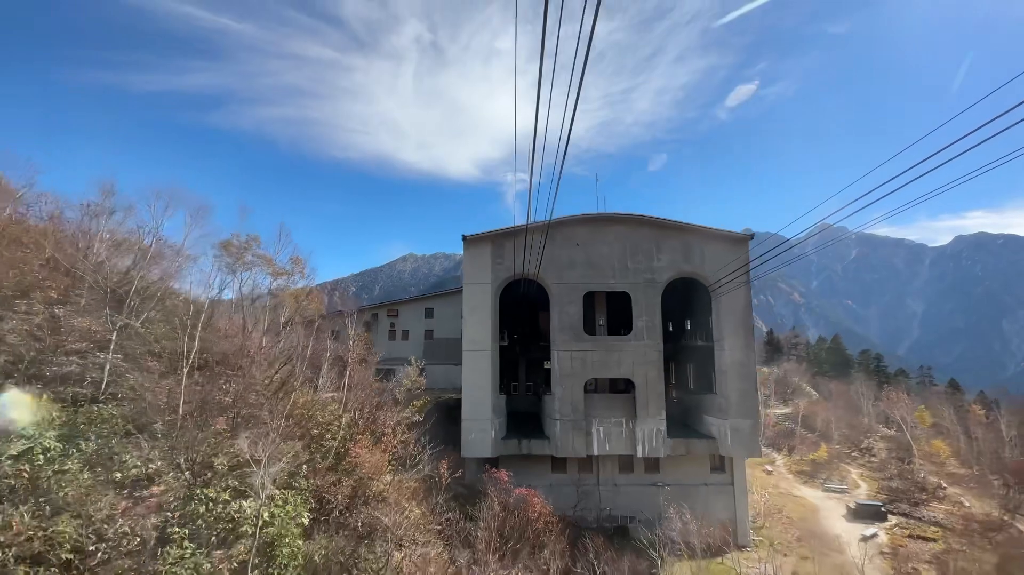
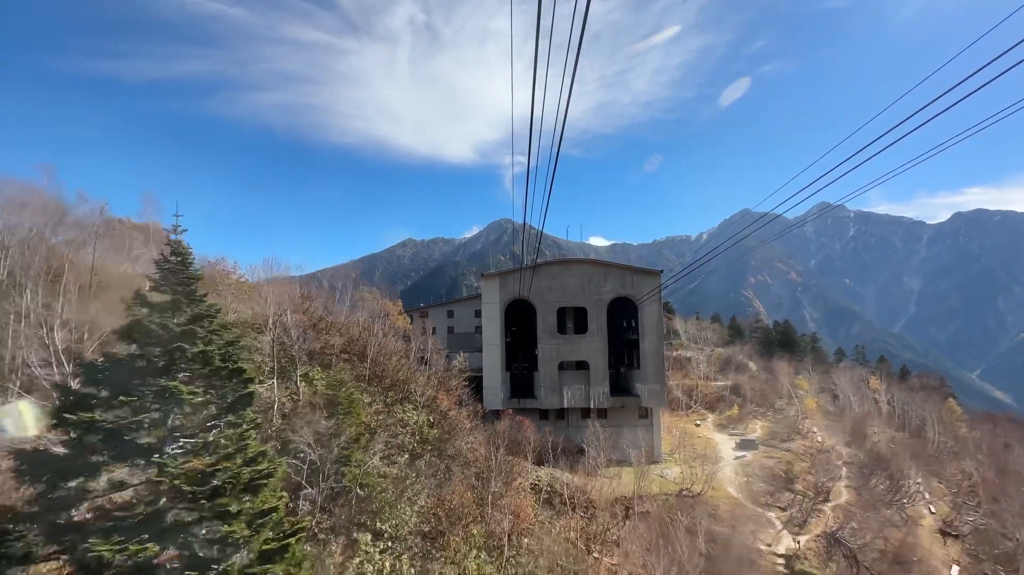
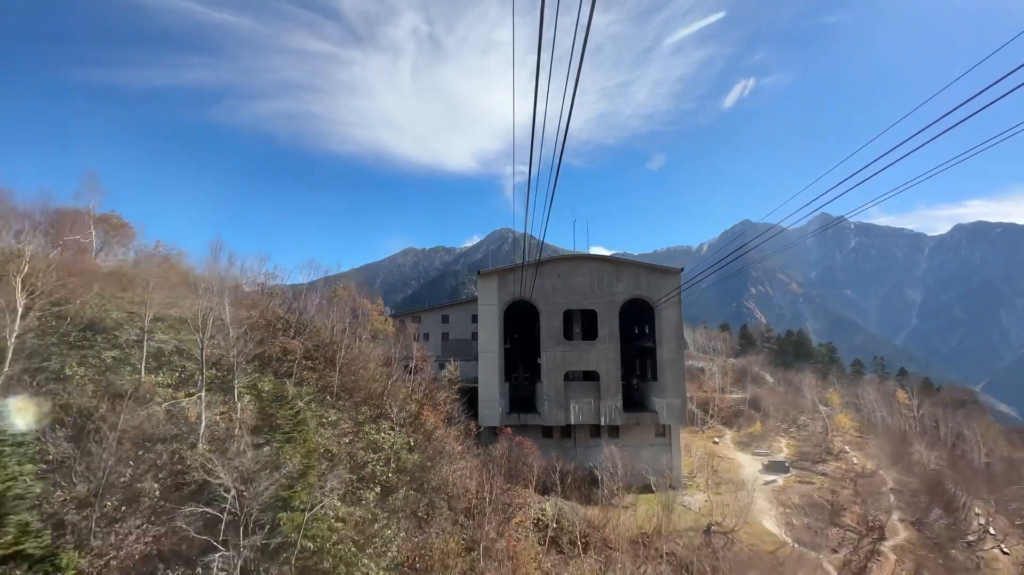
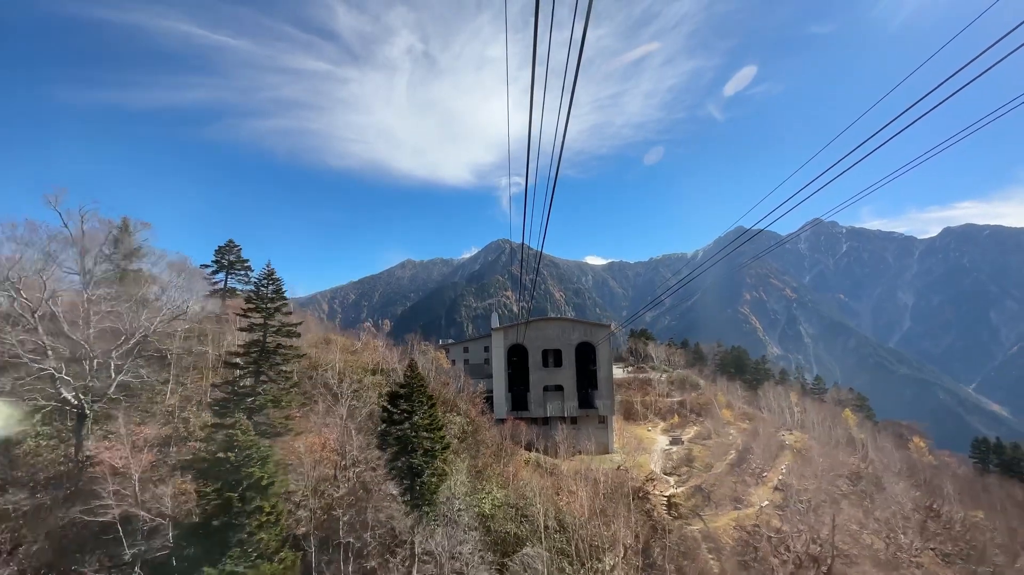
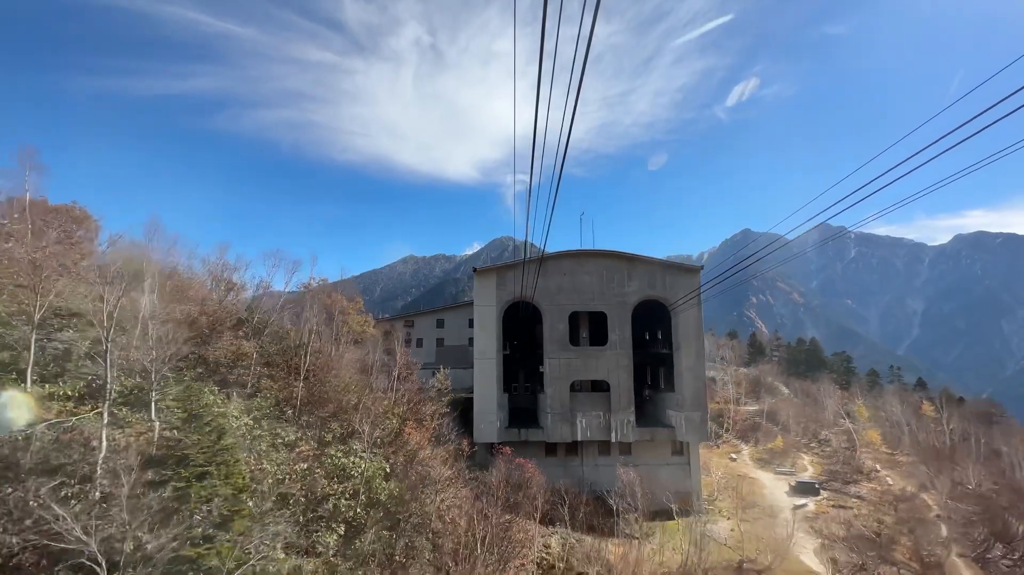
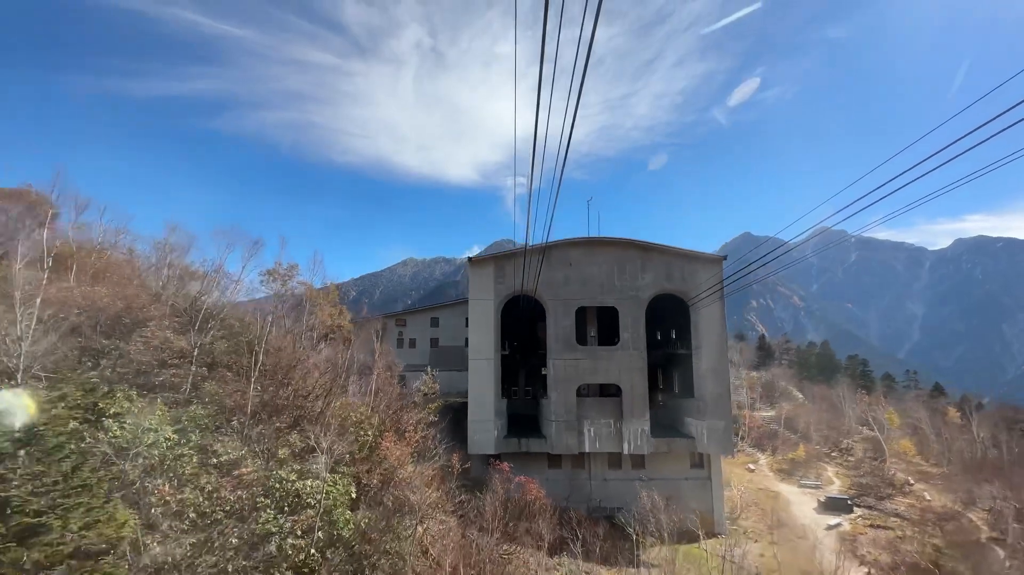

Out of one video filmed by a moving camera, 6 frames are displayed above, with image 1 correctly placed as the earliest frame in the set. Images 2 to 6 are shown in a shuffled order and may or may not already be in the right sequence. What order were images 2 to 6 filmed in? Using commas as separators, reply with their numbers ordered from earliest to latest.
6, 5, 3, 2, 4
